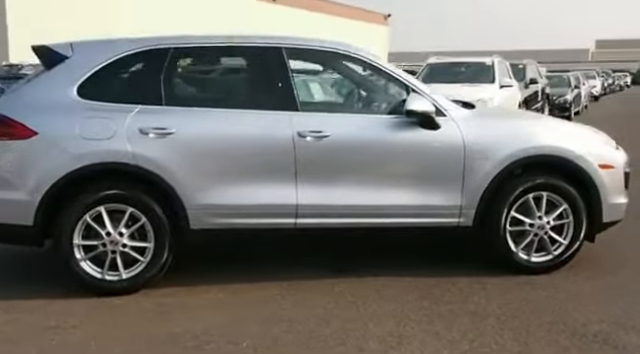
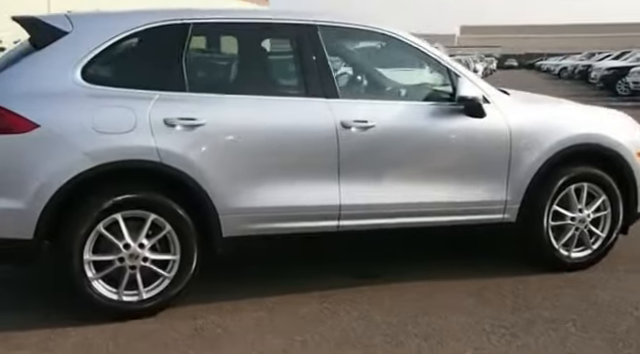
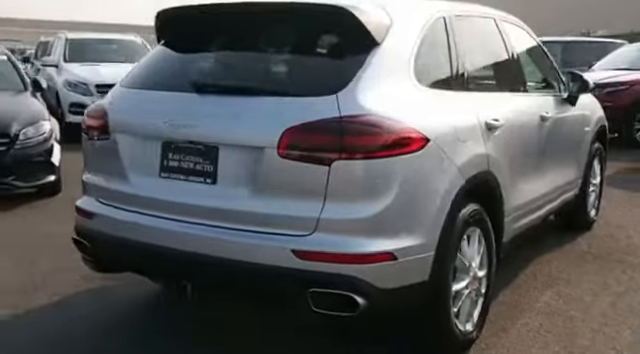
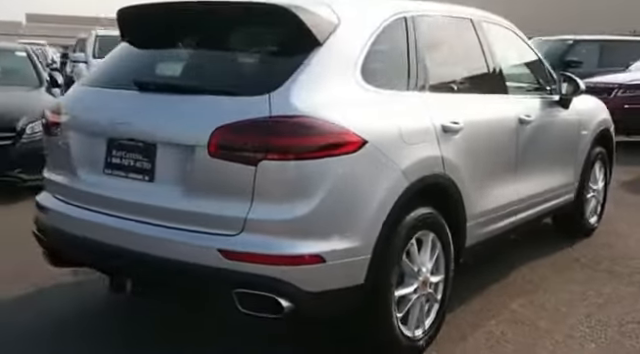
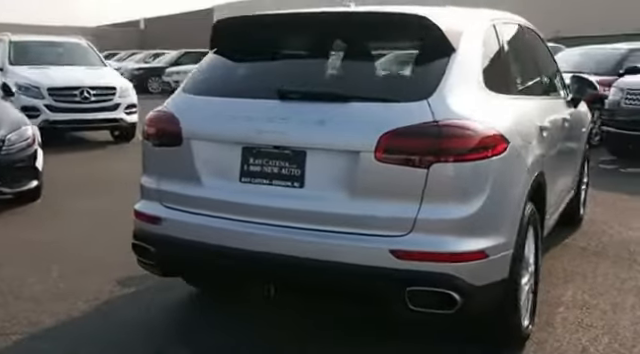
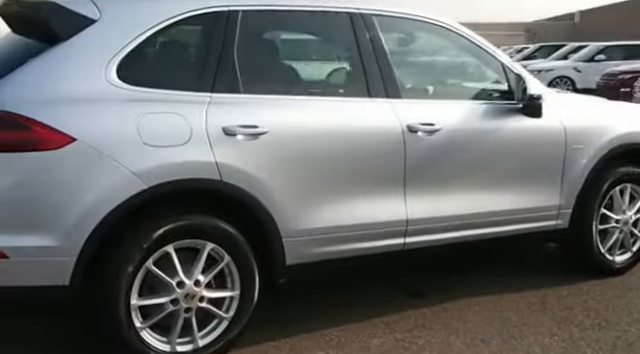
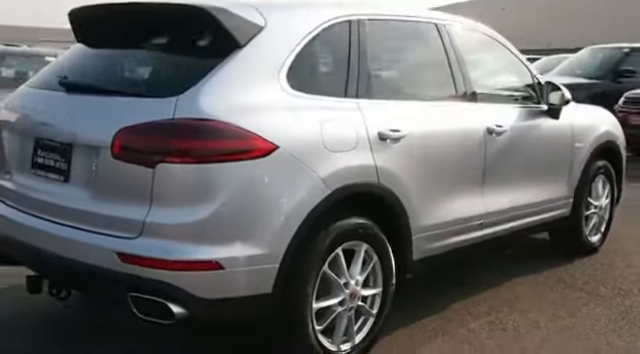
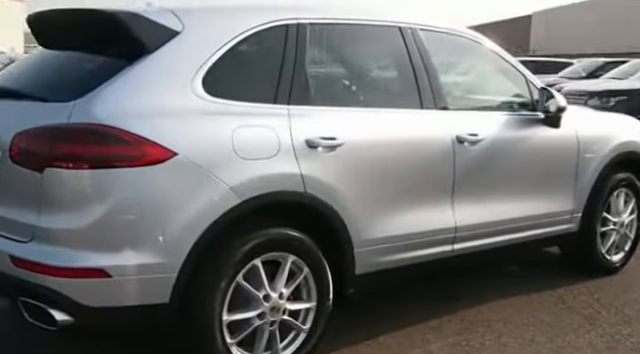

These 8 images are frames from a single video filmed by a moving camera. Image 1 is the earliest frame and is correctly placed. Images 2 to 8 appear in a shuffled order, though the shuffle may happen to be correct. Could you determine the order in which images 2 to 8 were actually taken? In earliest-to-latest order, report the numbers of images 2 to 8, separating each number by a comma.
2, 6, 8, 7, 4, 3, 5
